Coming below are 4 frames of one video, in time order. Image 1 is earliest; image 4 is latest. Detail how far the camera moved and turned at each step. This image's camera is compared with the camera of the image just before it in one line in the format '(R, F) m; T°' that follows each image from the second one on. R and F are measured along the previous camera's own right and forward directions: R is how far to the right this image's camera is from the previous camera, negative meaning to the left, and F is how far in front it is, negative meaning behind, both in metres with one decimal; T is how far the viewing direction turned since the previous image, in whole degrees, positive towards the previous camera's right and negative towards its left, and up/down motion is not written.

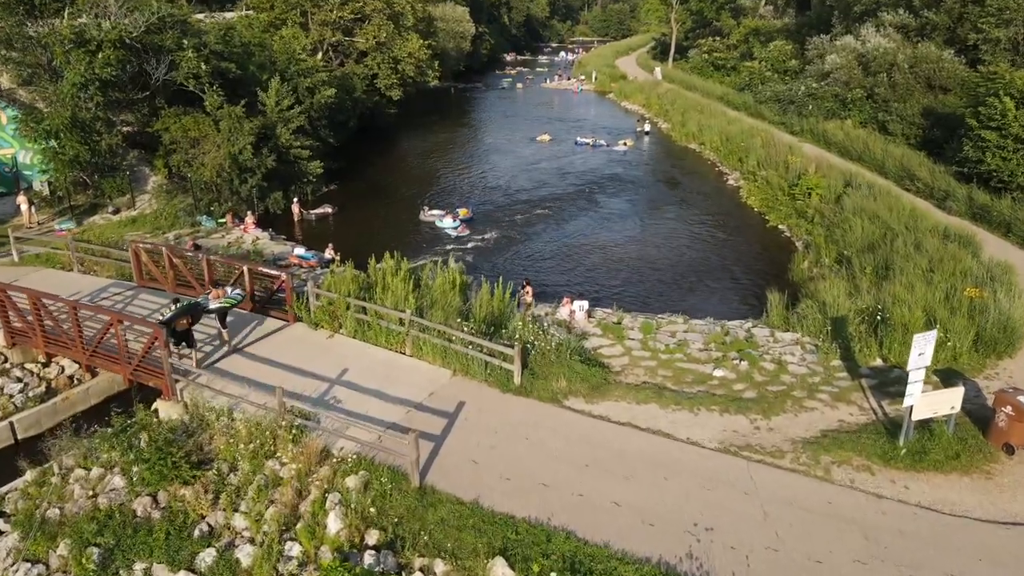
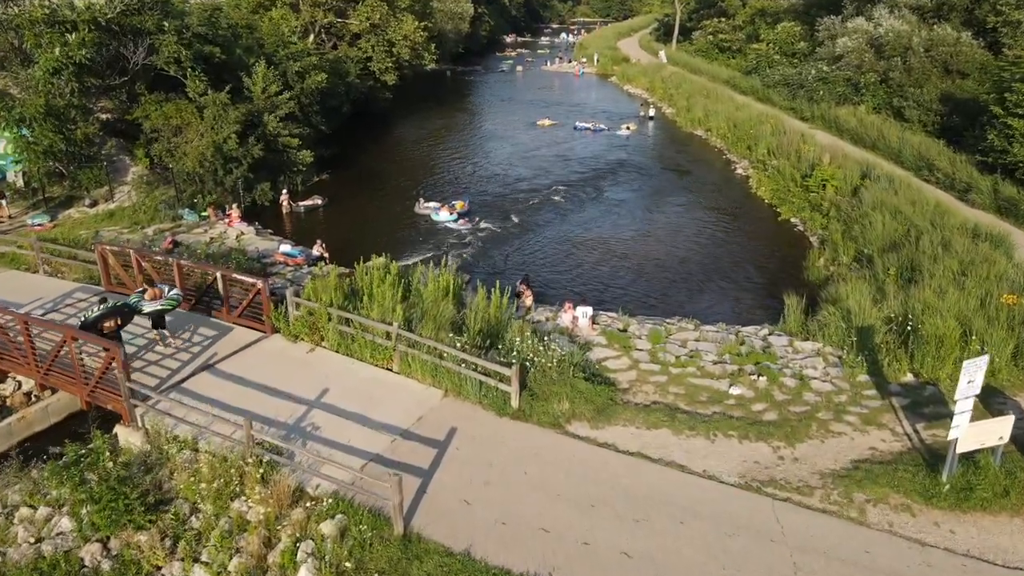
(+0.1, +1.3) m; 0°
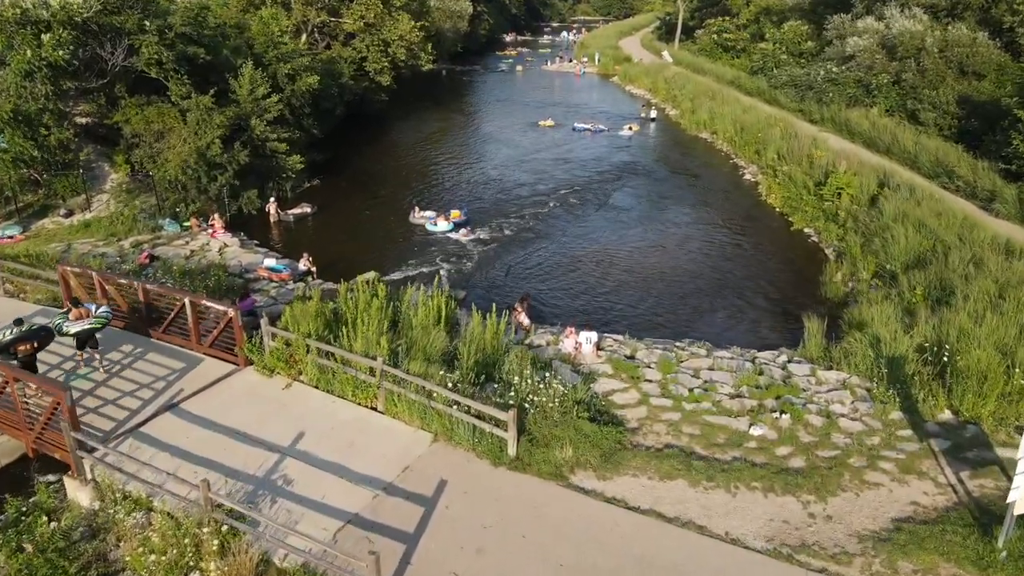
(0.0, +1.3) m; 0°
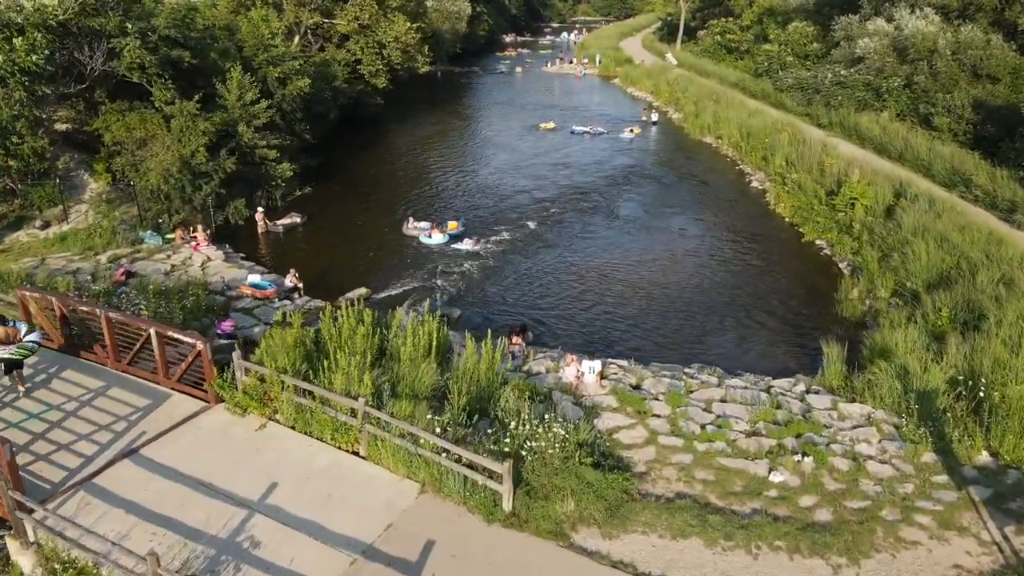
(+0.1, +1.1) m; 0°
